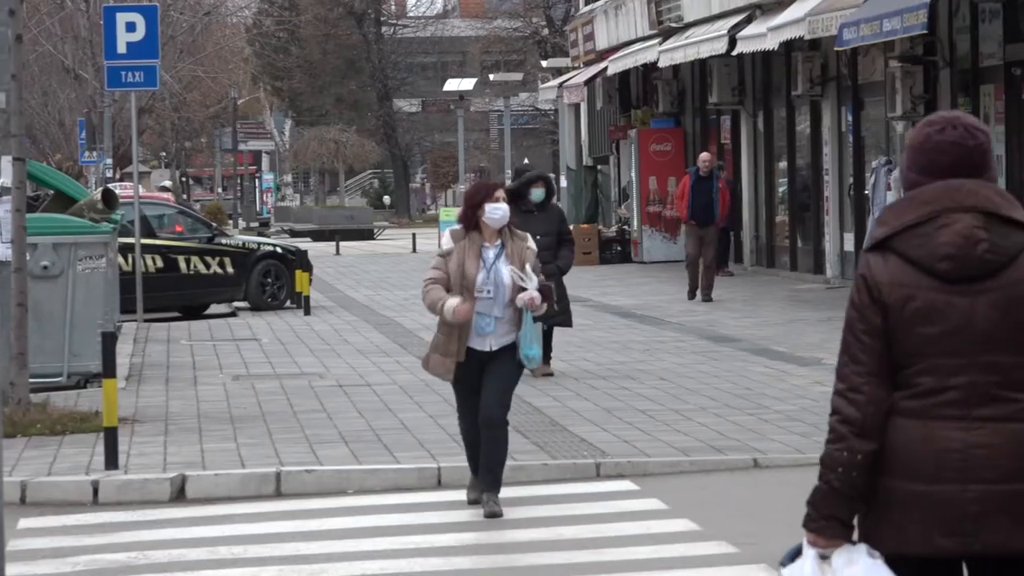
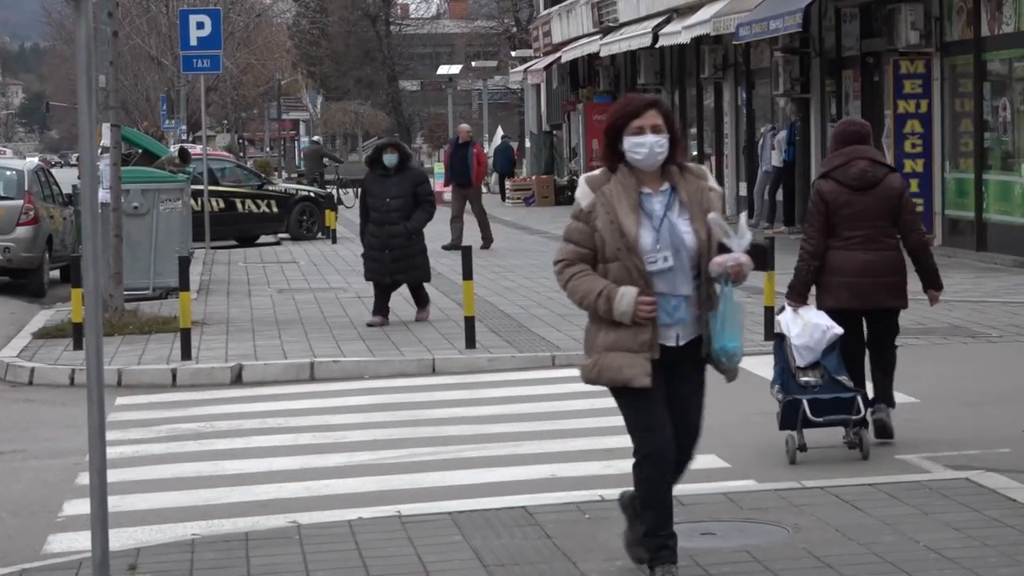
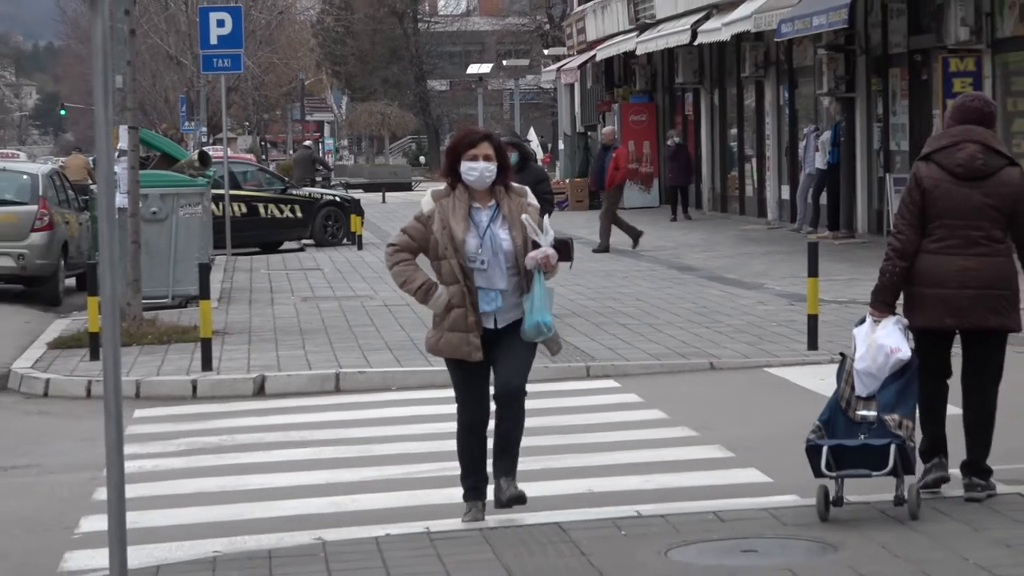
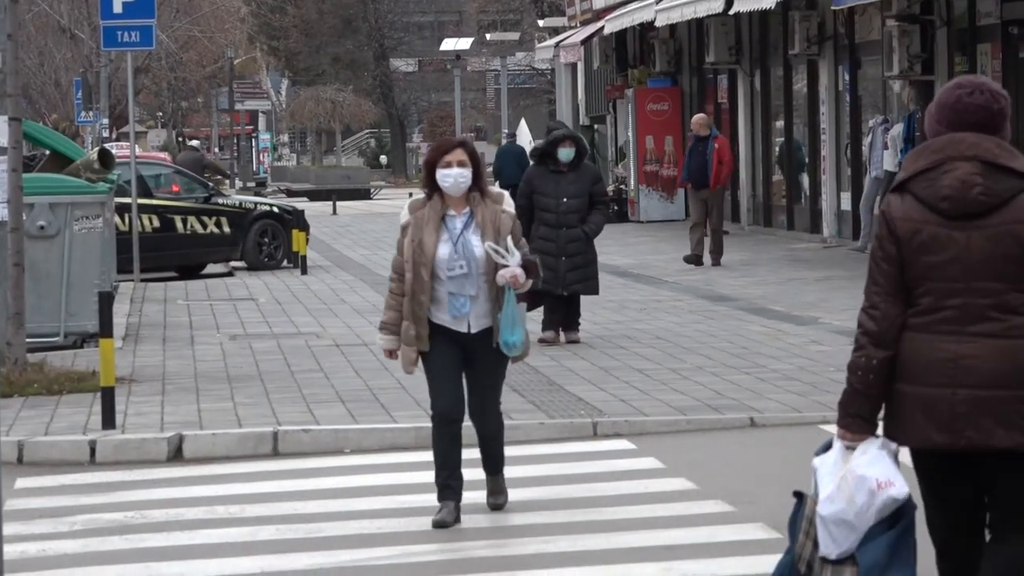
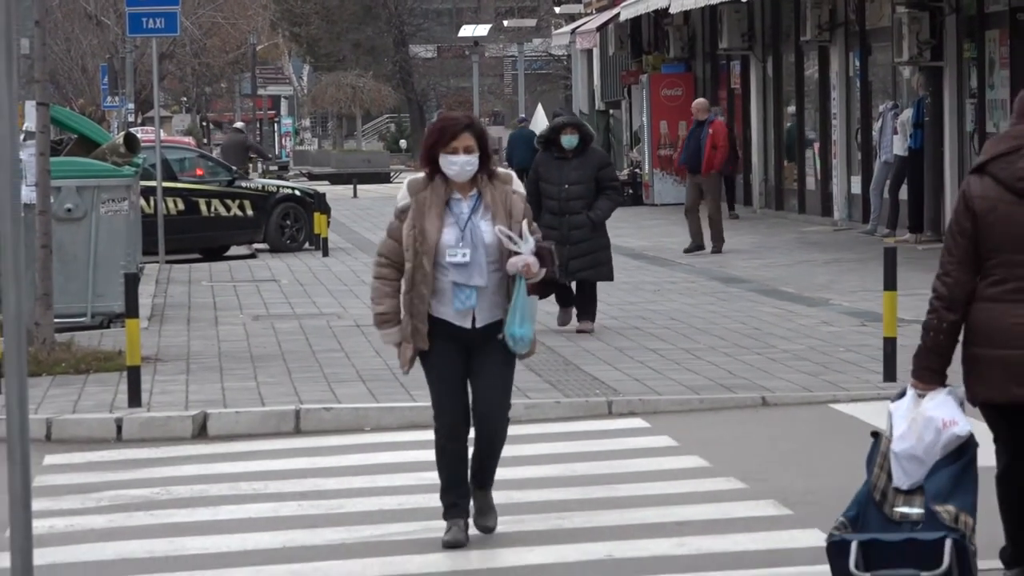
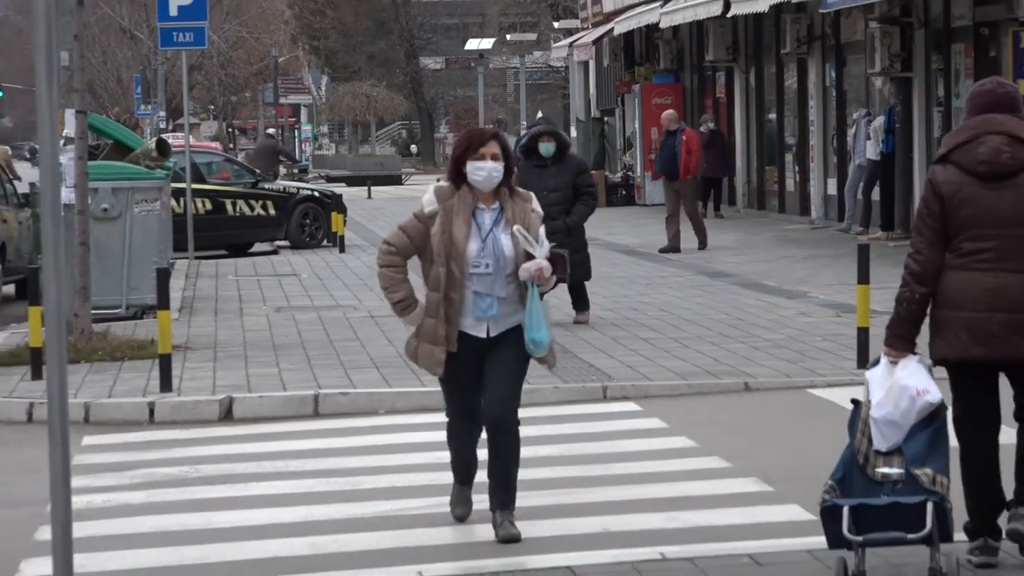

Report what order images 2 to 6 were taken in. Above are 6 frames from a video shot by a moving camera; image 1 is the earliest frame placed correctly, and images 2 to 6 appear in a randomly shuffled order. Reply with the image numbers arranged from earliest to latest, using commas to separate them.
4, 5, 6, 3, 2
